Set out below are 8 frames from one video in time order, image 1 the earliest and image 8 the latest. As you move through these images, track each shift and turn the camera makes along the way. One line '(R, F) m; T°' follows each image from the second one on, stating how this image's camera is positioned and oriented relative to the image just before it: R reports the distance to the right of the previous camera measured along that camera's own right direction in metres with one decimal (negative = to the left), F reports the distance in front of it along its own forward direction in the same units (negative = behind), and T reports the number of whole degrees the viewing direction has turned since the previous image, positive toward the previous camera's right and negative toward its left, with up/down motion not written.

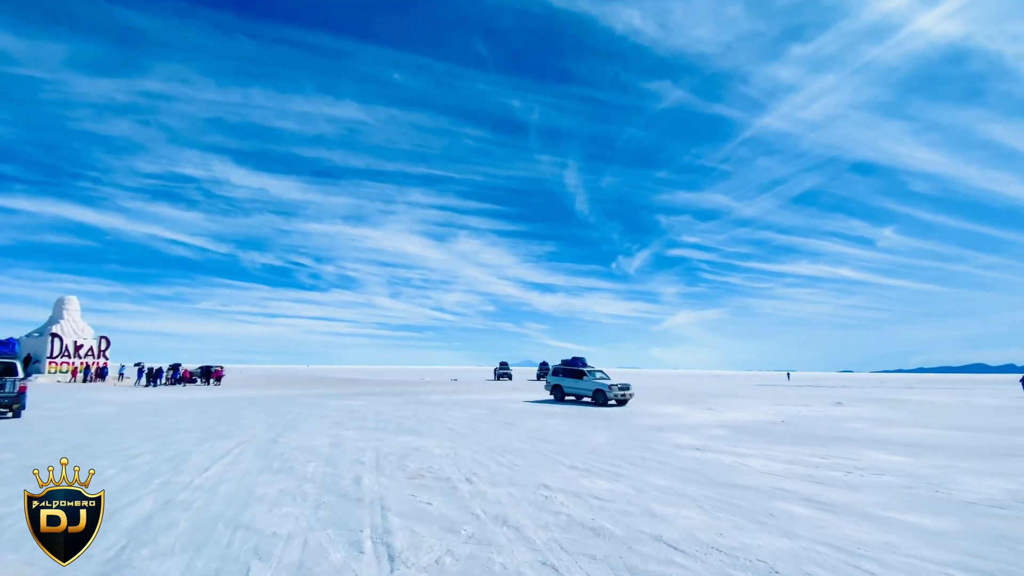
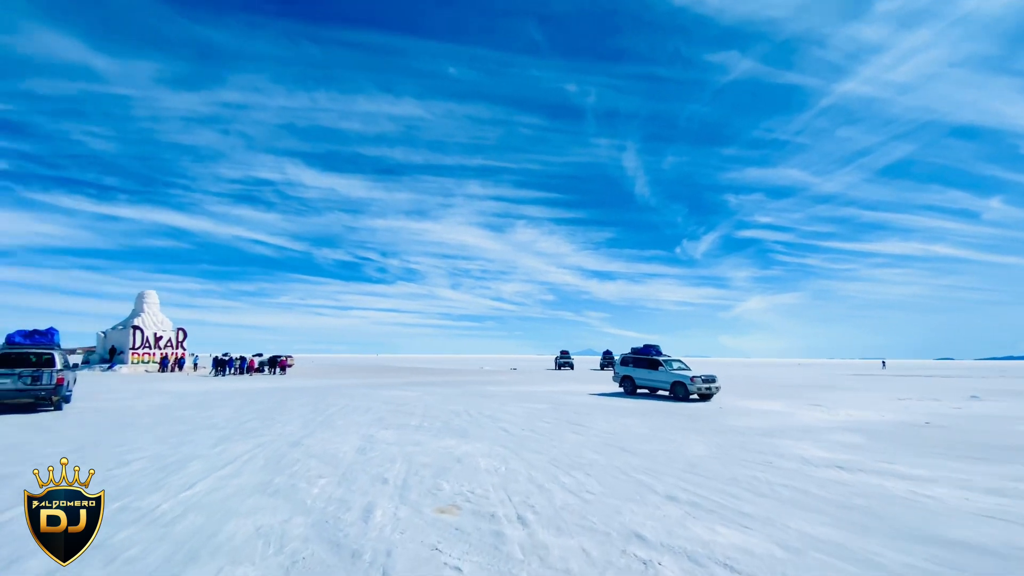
(-0.1, +3.0) m; -7°
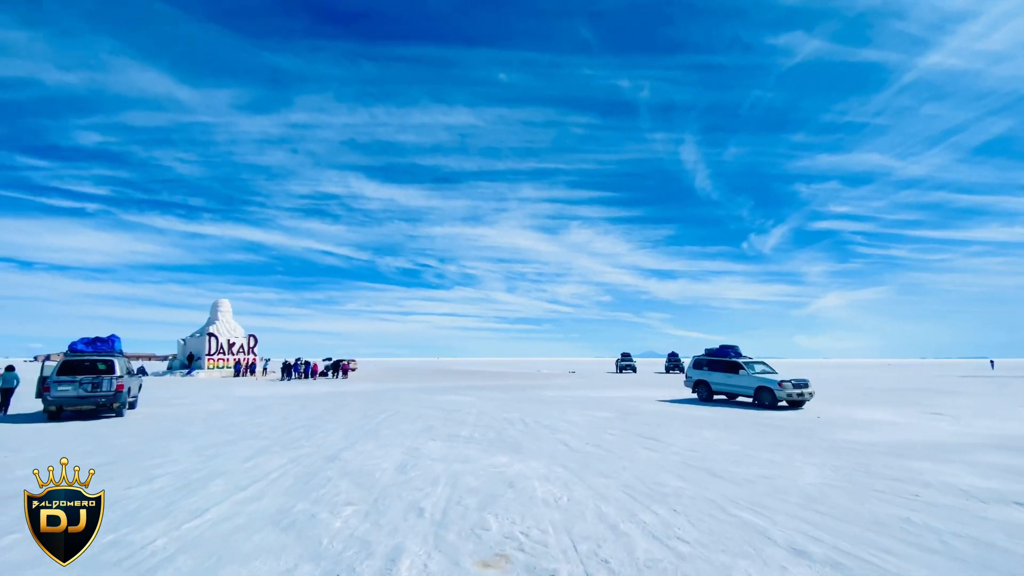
(0.0, +1.7) m; -7°
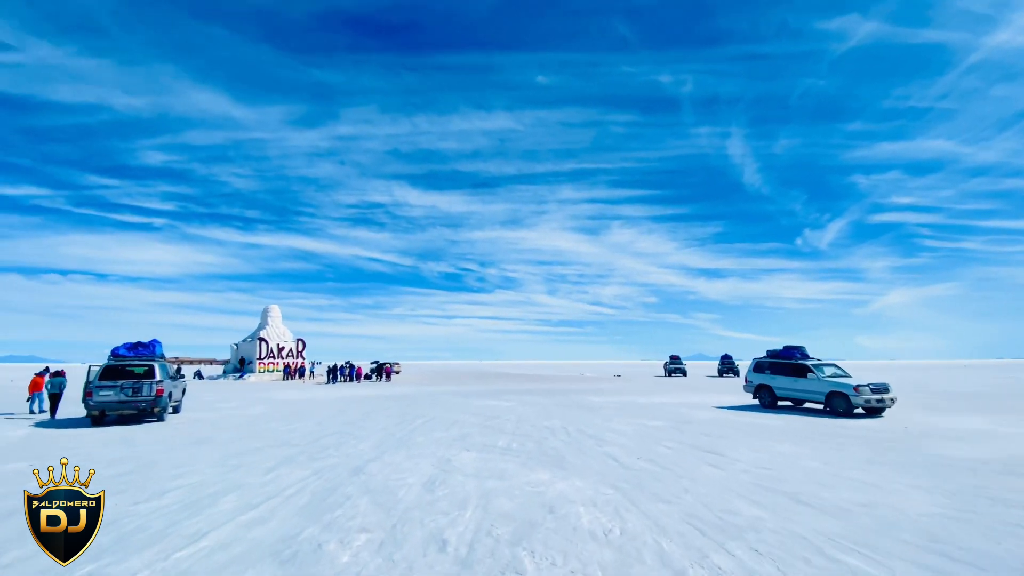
(+0.1, +1.2) m; -5°
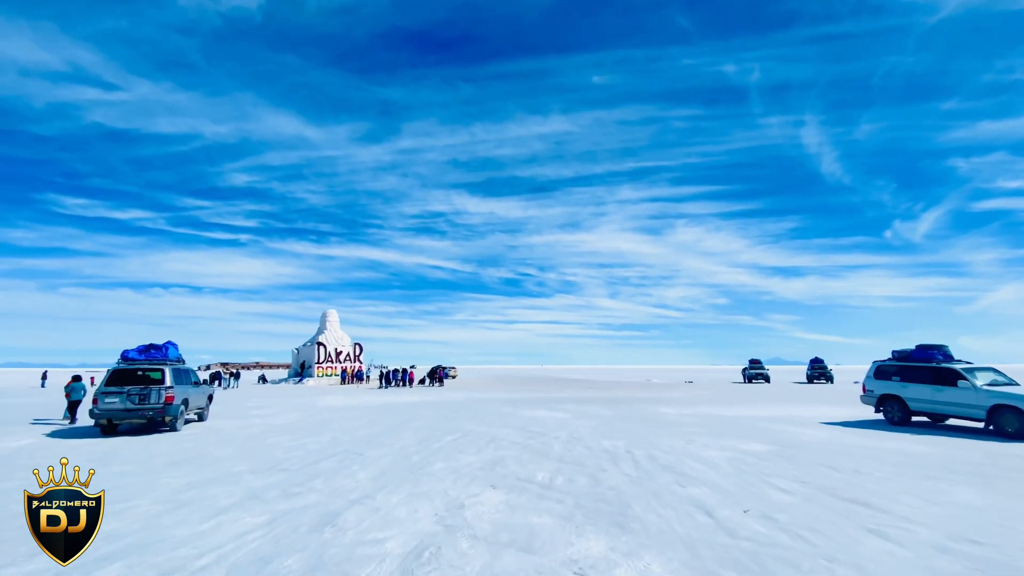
(+0.4, +3.2) m; -7°
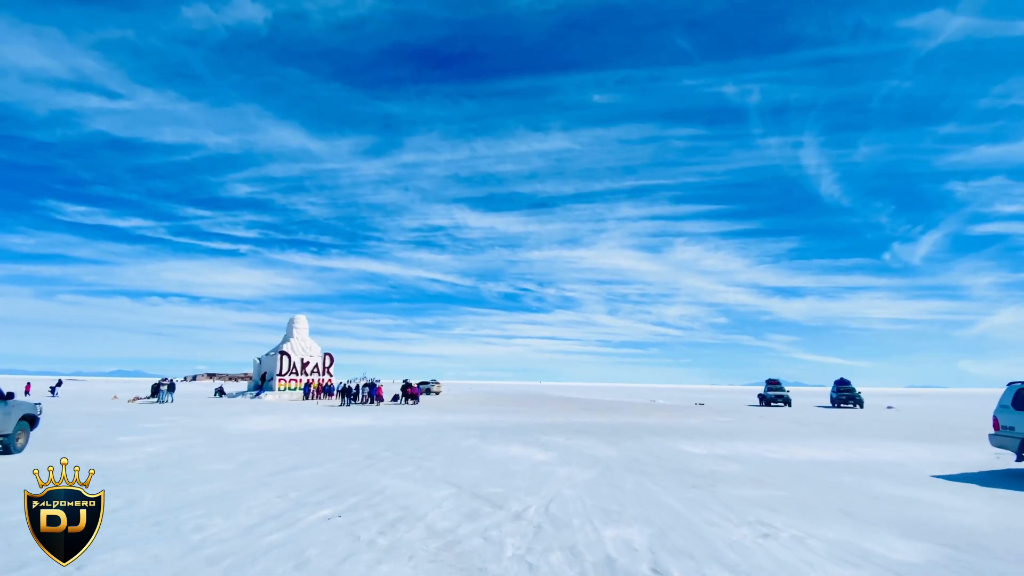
(+1.1, +6.1) m; 0°
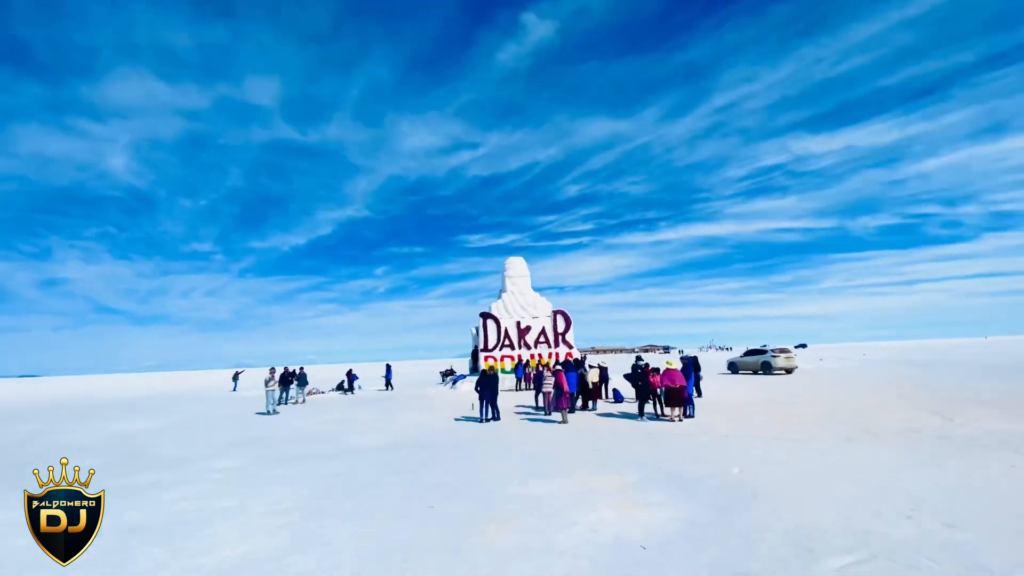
(-3.2, +27.6) m; -39°
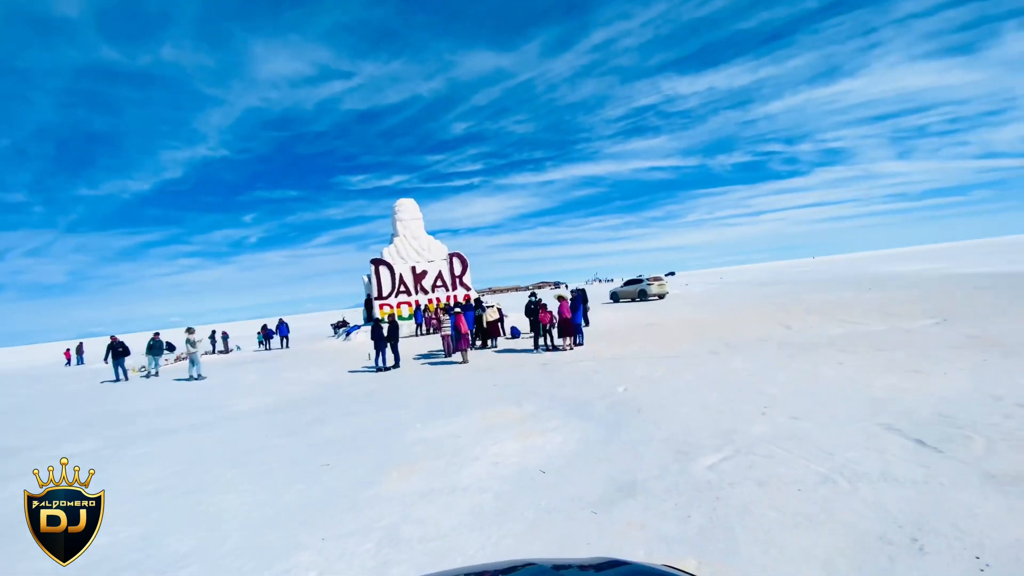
(0.0, +0.3) m; +13°
